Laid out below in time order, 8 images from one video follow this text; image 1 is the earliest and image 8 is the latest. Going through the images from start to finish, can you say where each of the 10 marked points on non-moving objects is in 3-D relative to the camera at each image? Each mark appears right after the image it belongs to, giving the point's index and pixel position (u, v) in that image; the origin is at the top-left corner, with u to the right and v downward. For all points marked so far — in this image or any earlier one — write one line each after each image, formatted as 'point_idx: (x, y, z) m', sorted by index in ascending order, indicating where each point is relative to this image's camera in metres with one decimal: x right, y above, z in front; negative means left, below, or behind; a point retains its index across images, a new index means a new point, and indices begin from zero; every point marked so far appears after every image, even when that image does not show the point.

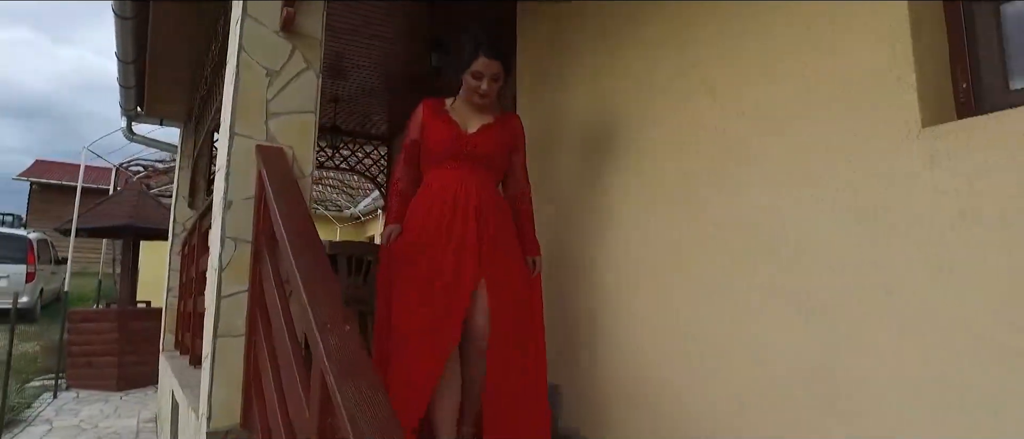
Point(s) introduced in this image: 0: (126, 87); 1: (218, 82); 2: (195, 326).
0: (-3.1, +1.1, +5.5) m
1: (-1.9, +0.9, +4.5) m
2: (-1.8, -0.6, +3.9) m
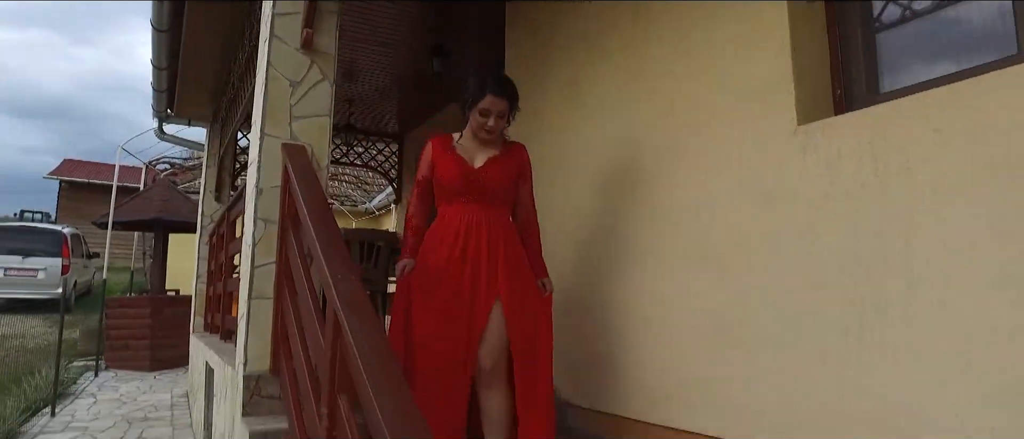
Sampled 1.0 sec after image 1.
0: (-3.1, +1.1, +6.0) m
1: (-2.0, +1.0, +5.0) m
2: (-1.8, -0.5, +4.4) m
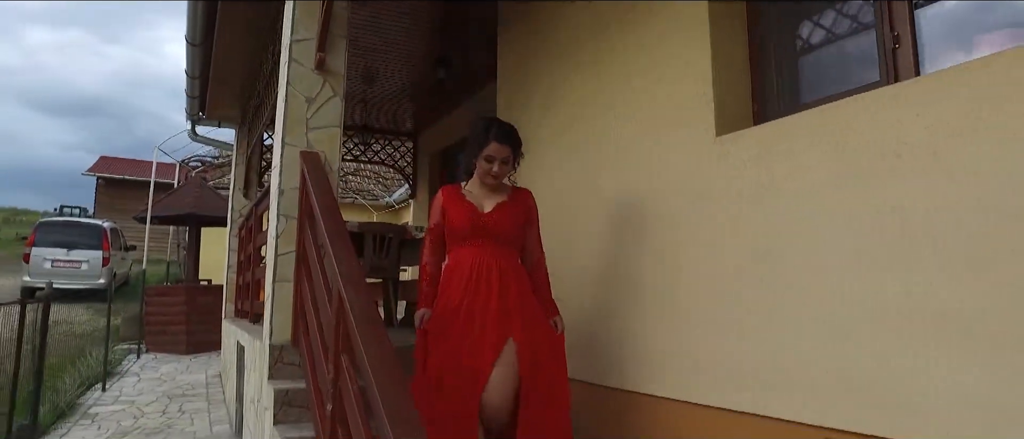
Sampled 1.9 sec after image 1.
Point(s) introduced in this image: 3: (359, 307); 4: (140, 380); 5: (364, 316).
0: (-3.1, +1.2, +6.6) m
1: (-2.0, +1.0, +5.5) m
2: (-1.8, -0.5, +4.9) m
3: (-0.5, -0.3, +2.2) m
4: (-3.5, -1.5, +6.4) m
5: (-0.5, -0.3, +2.2) m
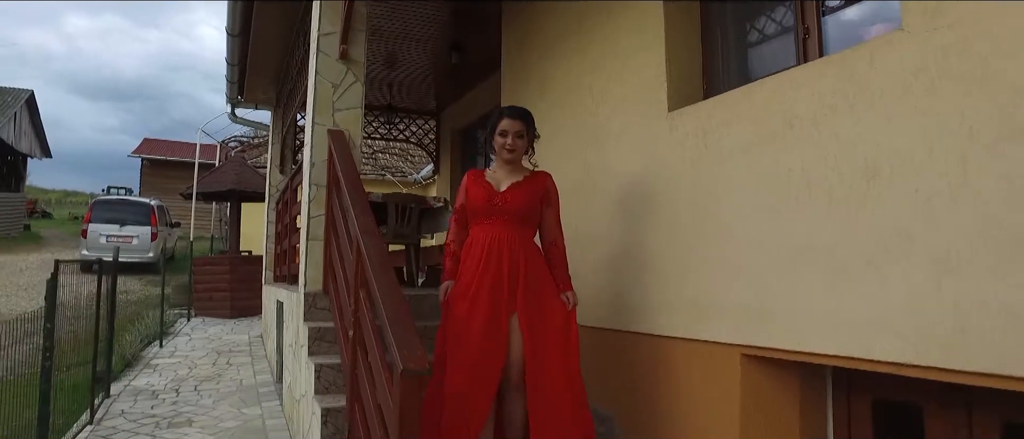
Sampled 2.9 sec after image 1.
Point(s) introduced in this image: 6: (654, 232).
0: (-2.9, +1.5, +7.2) m
1: (-1.9, +1.3, +6.1) m
2: (-1.8, -0.3, +5.5) m
3: (-0.5, -0.1, +2.7) m
4: (-3.3, -1.3, +7.1) m
5: (-0.5, -0.2, +2.7) m
6: (+0.6, -0.1, +2.9) m
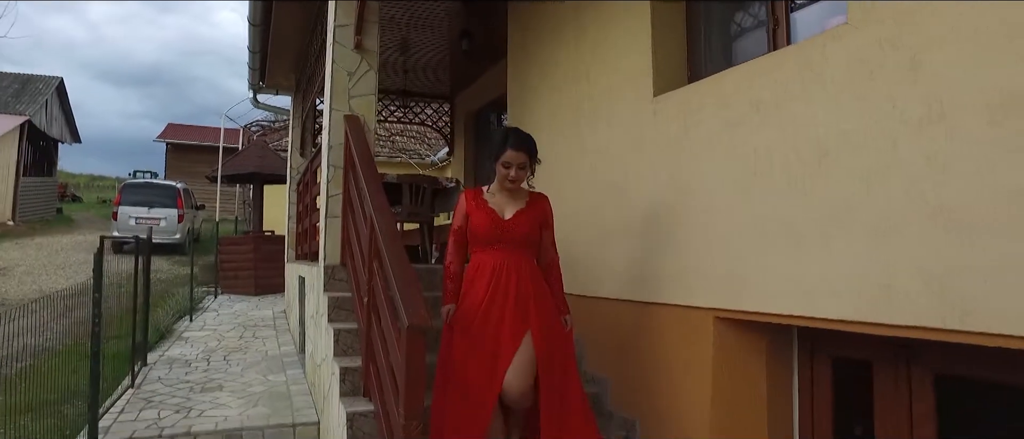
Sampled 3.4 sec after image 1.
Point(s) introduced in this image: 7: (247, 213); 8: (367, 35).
0: (-2.8, +1.7, +7.5) m
1: (-1.8, +1.4, +6.3) m
2: (-1.7, -0.1, +5.8) m
3: (-0.6, 0.0, +3.0) m
4: (-3.2, -1.0, +7.5) m
5: (-0.5, -0.1, +3.0) m
6: (+0.6, +0.1, +3.1) m
7: (-5.9, +0.1, +15.1) m
8: (-0.9, +1.1, +4.1) m
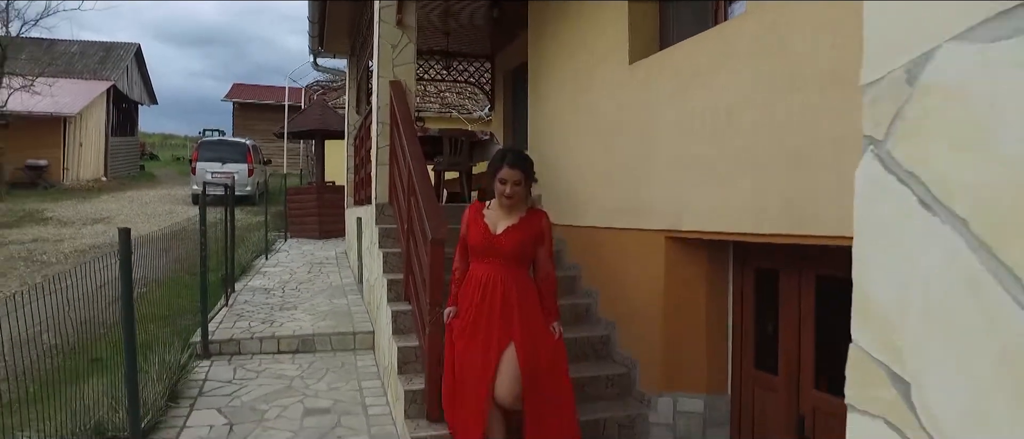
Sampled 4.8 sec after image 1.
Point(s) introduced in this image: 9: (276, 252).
0: (-2.4, +2.3, +8.4) m
1: (-1.5, +2.0, +7.2) m
2: (-1.4, +0.4, +6.8) m
3: (-0.5, +0.3, +3.9) m
4: (-2.8, -0.4, +8.6) m
5: (-0.5, +0.2, +3.8) m
6: (+0.6, +0.4, +3.9) m
7: (-4.9, +1.3, +16.3) m
8: (-0.8, +1.5, +4.9) m
9: (-3.0, -0.4, +8.7) m
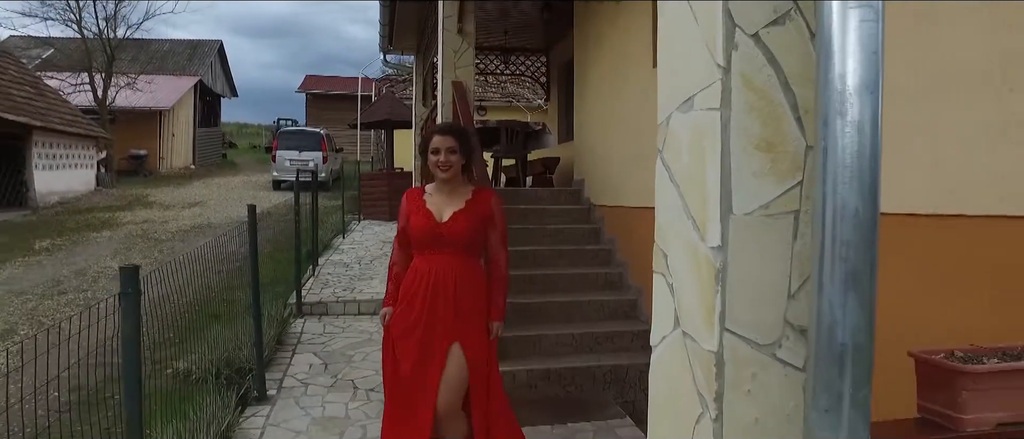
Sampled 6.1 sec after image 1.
0: (-1.7, +2.5, +9.2) m
1: (-0.9, +2.2, +8.0) m
2: (-0.9, +0.6, +7.6) m
3: (-0.2, +0.4, +4.6) m
4: (-2.1, -0.2, +9.6) m
5: (-0.2, +0.4, +4.6) m
6: (+0.9, +0.5, +4.5) m
7: (-3.4, +1.7, +17.4) m
8: (-0.4, +1.7, +5.7) m
9: (-2.3, -0.2, +9.7) m
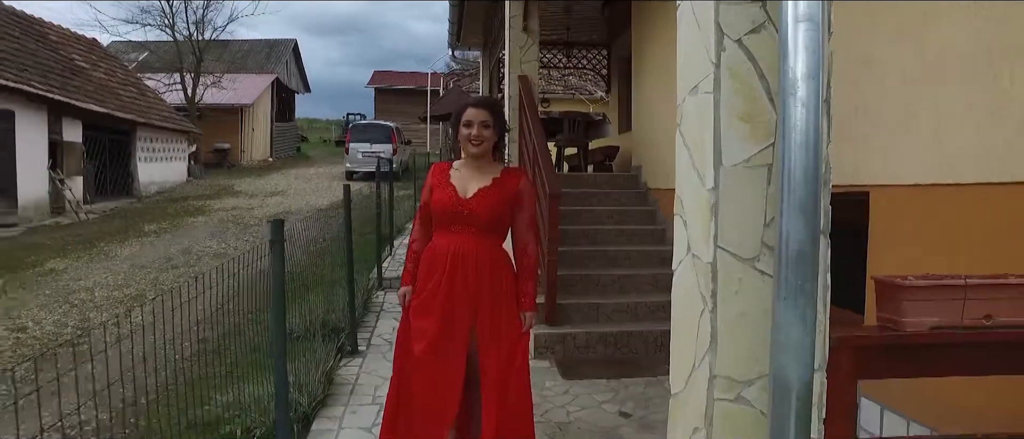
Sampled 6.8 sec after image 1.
0: (-0.9, +2.7, +9.8) m
1: (-0.2, +2.4, +8.4) m
2: (-0.2, +0.7, +8.1) m
3: (+0.2, +0.5, +5.1) m
4: (-1.2, 0.0, +10.2) m
5: (+0.2, +0.5, +5.0) m
6: (+1.3, +0.6, +4.9) m
7: (-1.8, +1.9, +18.1) m
8: (+0.2, +1.8, +6.1) m
9: (-1.4, 0.0, +10.3) m
